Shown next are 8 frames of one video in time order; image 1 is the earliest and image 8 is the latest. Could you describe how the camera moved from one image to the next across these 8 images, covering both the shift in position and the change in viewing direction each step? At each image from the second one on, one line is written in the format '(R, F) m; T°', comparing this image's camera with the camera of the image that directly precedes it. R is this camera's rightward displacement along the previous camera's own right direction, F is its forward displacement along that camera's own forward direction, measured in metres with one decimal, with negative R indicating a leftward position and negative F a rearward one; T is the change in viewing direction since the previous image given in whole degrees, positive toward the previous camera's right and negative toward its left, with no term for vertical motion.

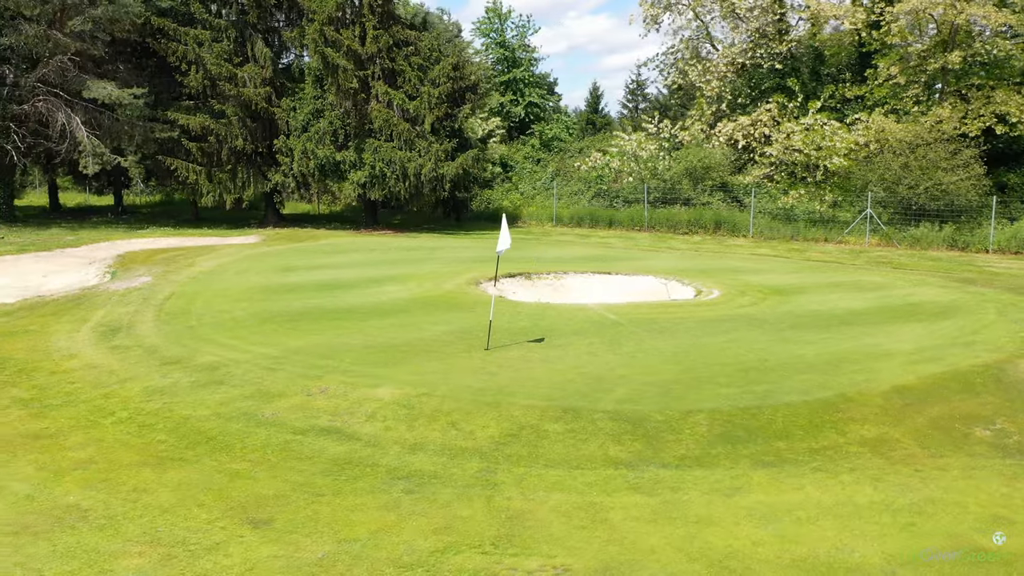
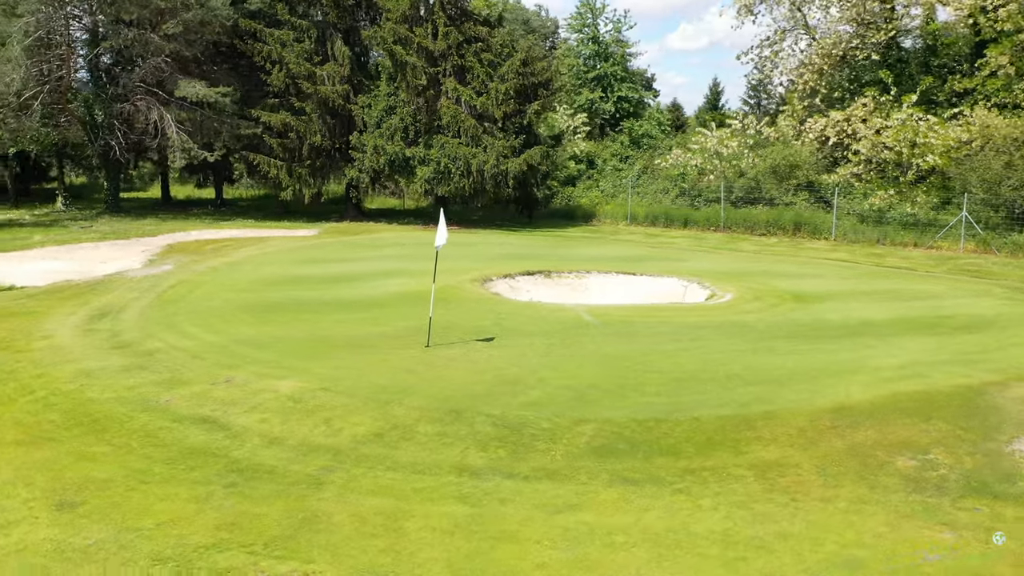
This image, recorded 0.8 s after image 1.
(+2.5, +0.5) m; -9°
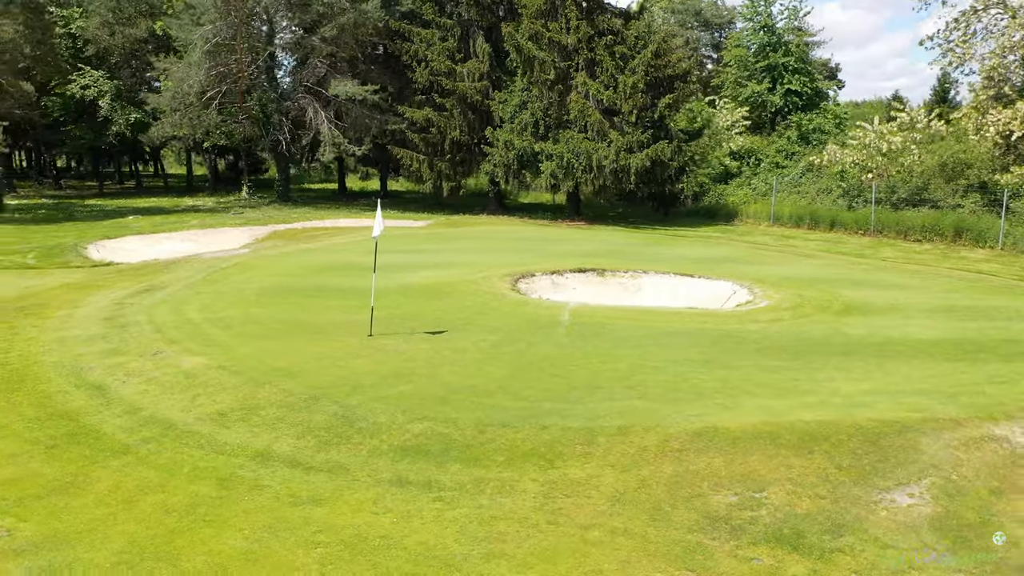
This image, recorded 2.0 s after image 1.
(+3.6, +0.7) m; -15°
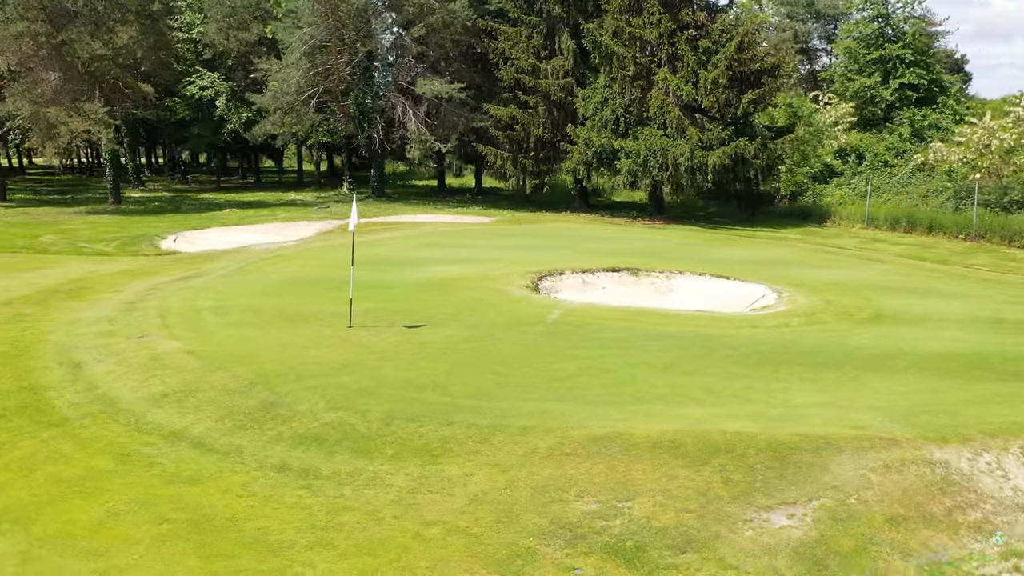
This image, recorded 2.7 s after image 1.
(+2.1, +0.2) m; -9°
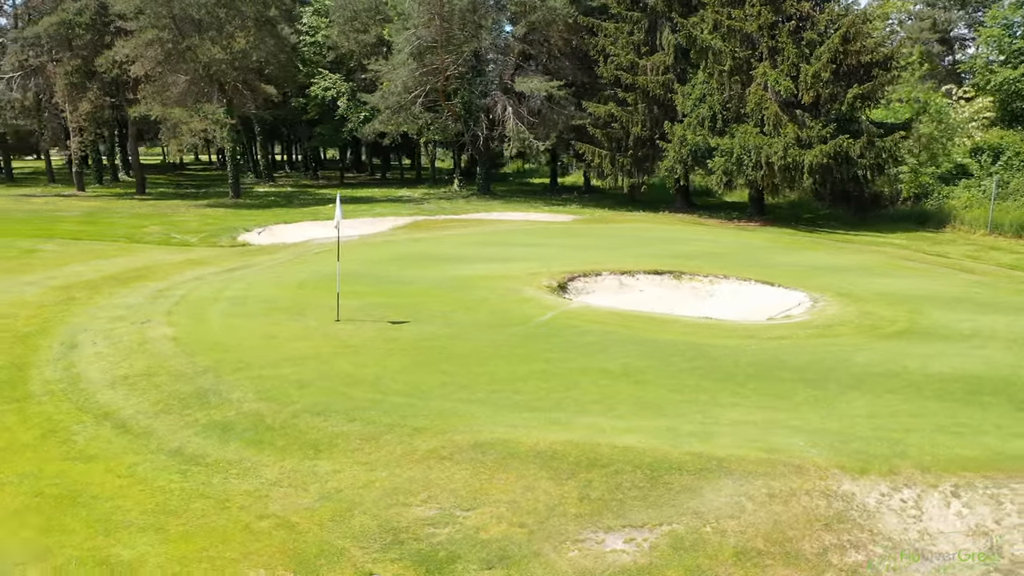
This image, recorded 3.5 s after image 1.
(+2.2, +0.3) m; -10°
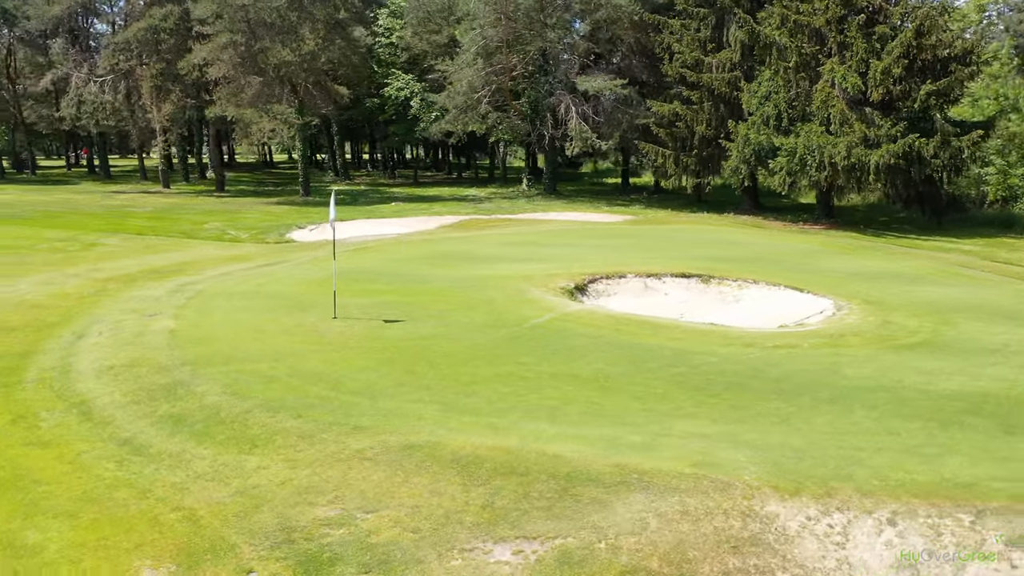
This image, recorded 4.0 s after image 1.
(+1.4, +0.2) m; -7°
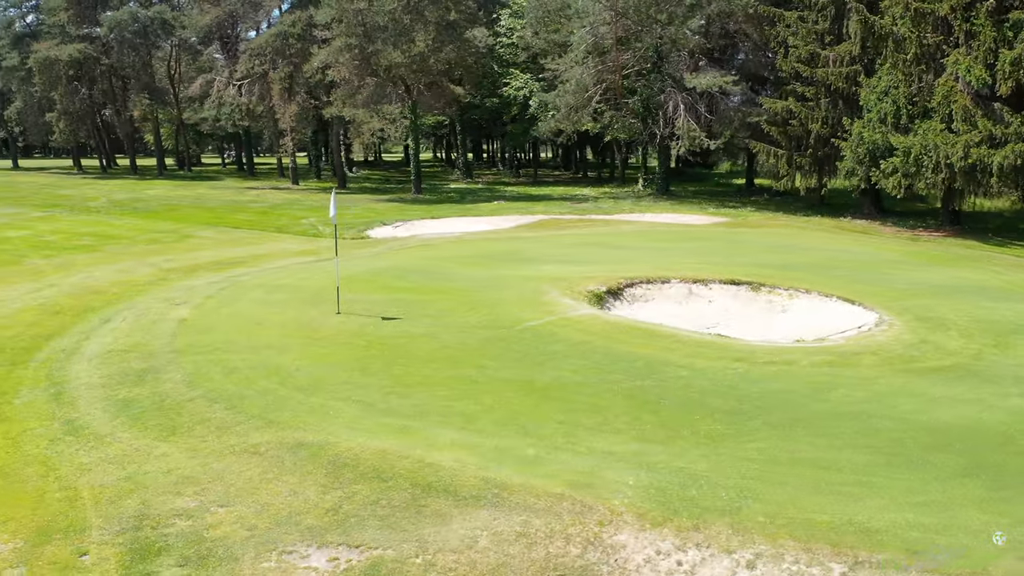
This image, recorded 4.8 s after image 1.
(+2.1, +0.4) m; -11°
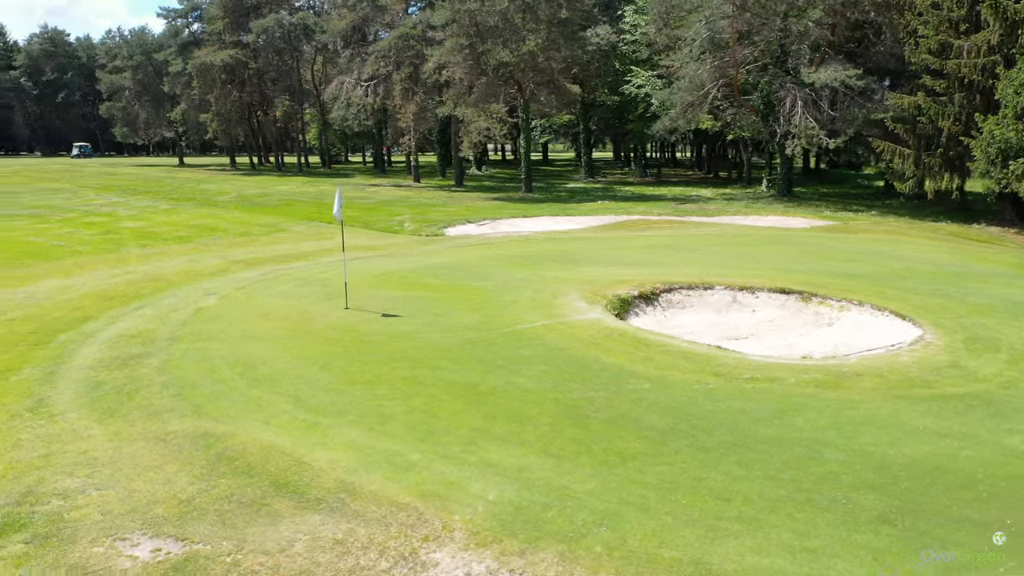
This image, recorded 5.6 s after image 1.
(+2.1, +0.5) m; -11°
